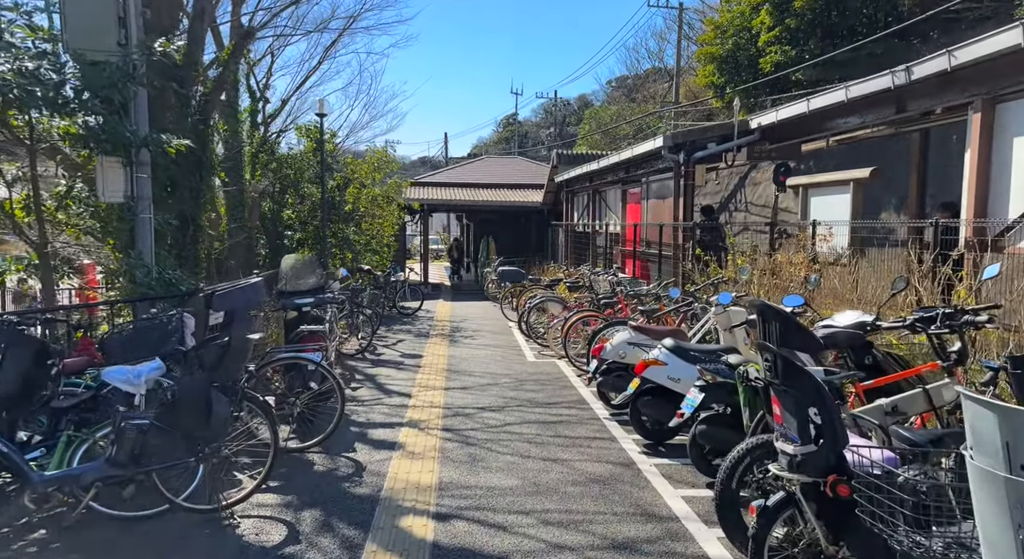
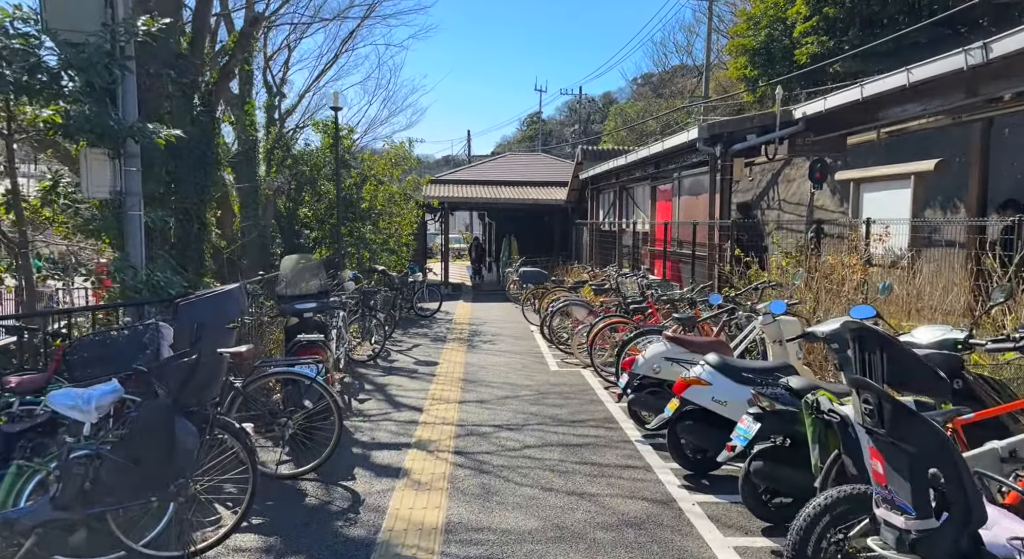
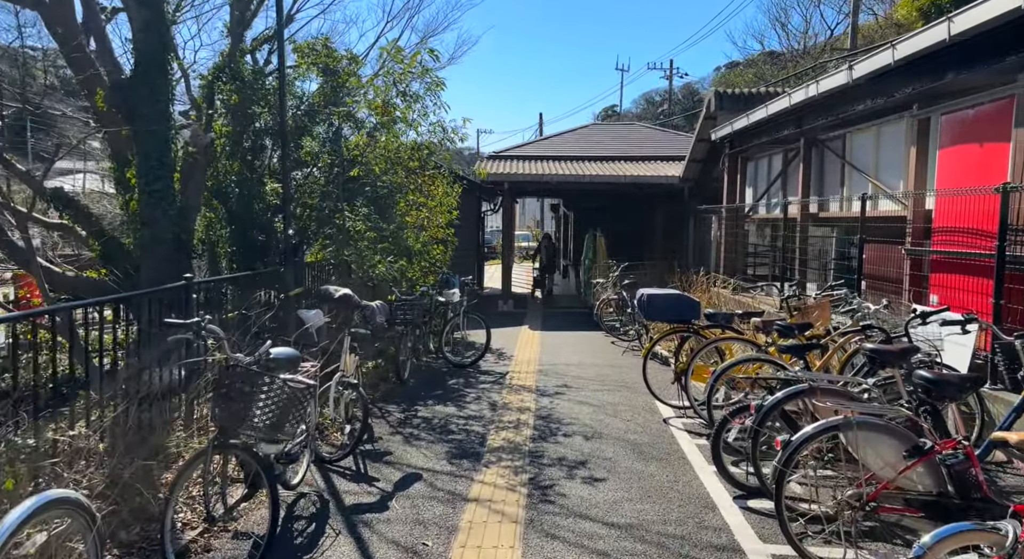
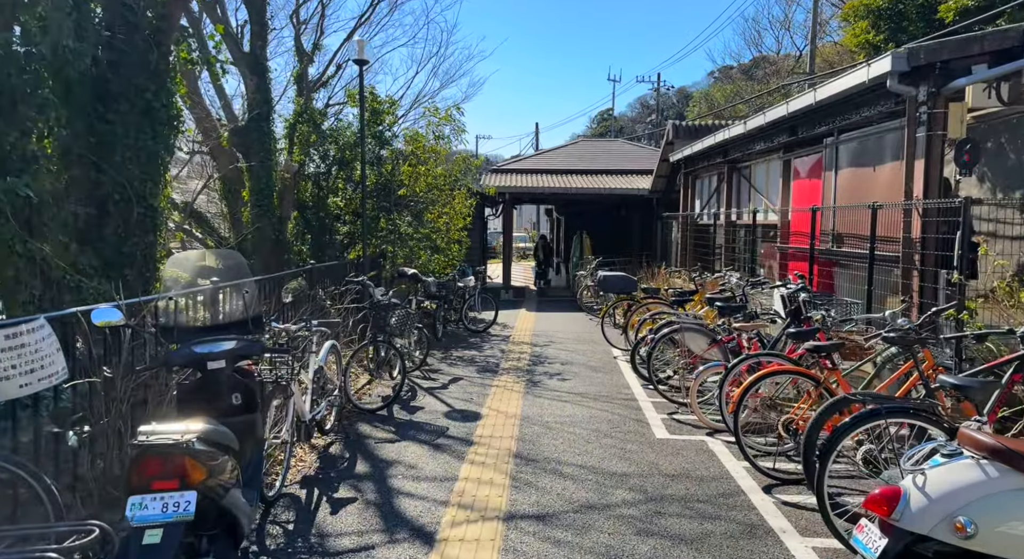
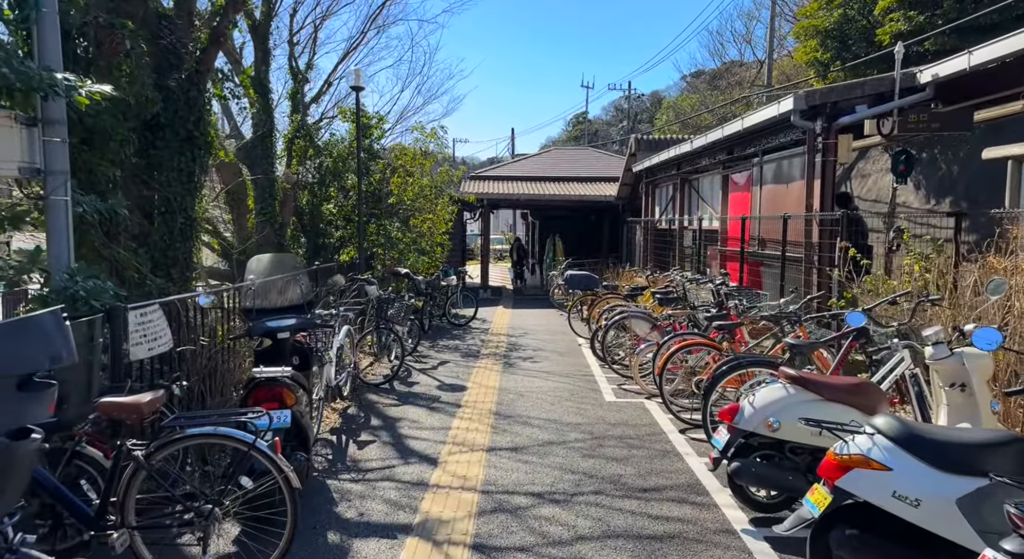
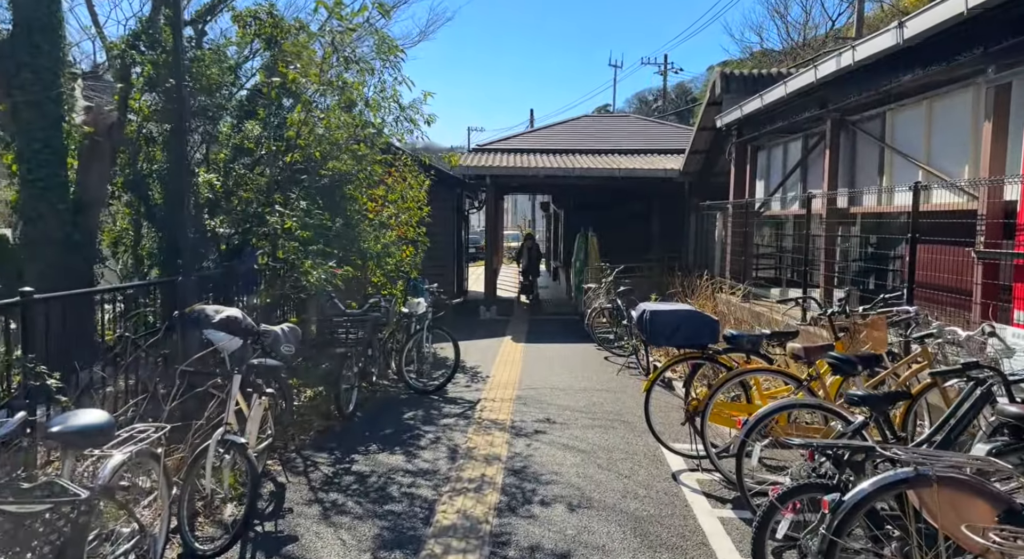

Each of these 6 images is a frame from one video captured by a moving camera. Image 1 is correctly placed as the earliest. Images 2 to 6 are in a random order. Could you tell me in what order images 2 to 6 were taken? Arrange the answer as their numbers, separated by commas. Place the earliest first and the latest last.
2, 5, 4, 3, 6
